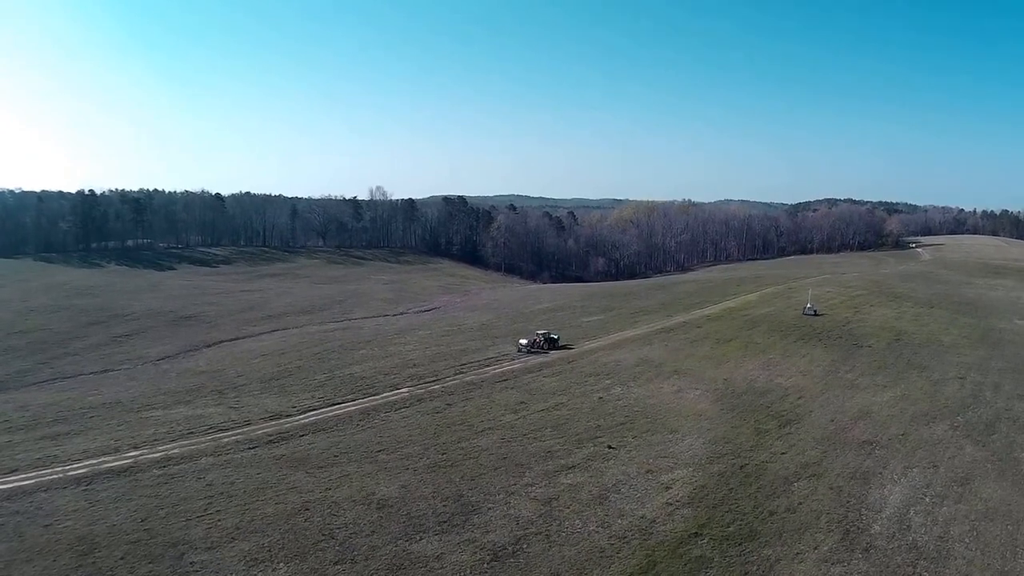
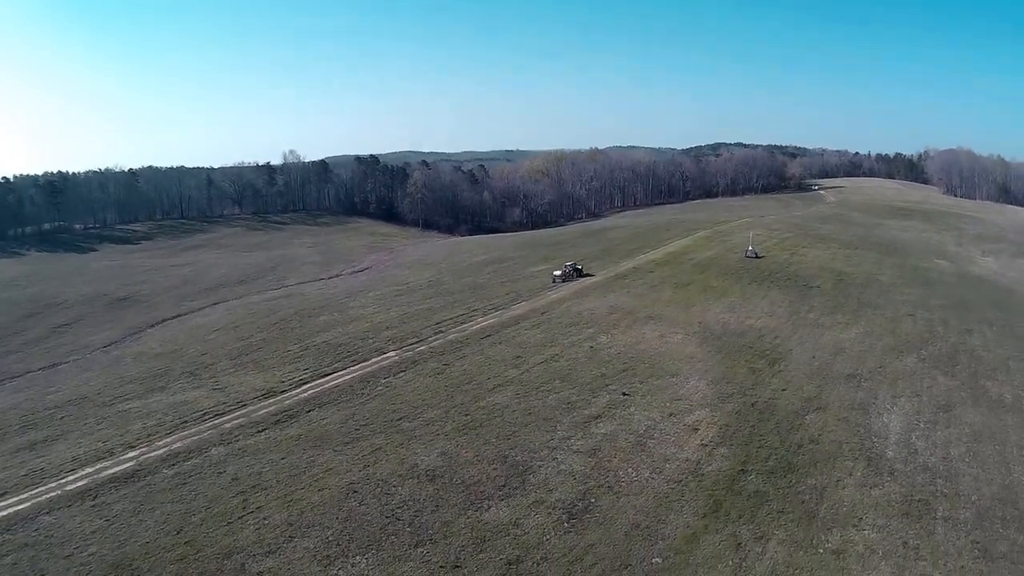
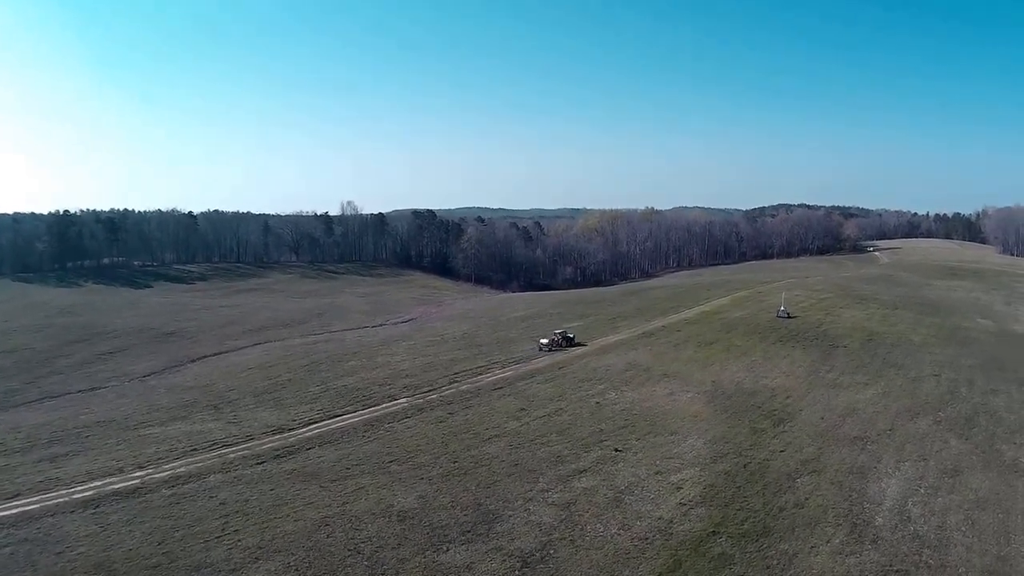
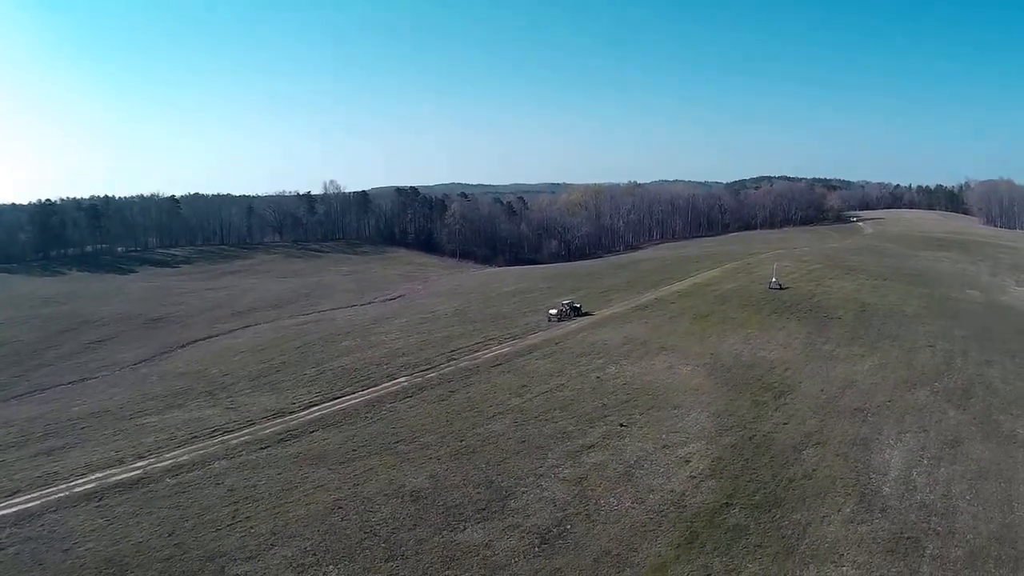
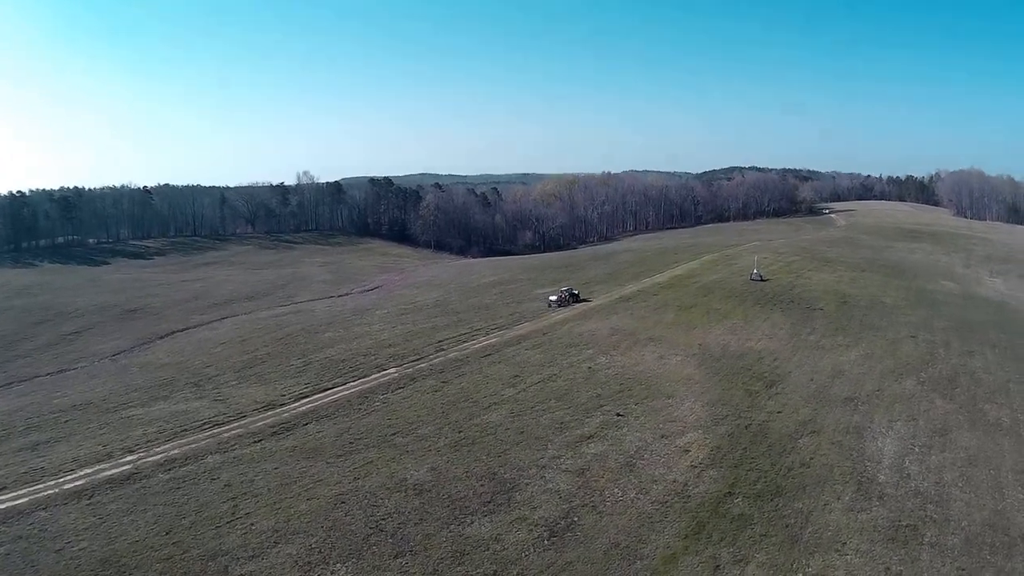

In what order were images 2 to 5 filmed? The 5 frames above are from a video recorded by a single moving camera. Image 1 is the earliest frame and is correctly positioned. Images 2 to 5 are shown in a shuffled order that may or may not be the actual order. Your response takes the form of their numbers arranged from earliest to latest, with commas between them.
3, 4, 5, 2
